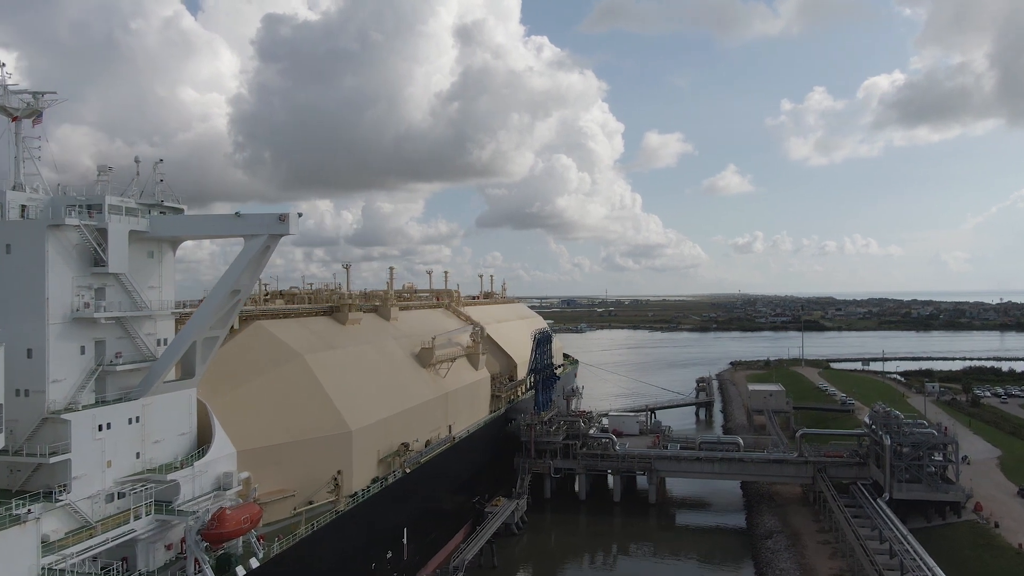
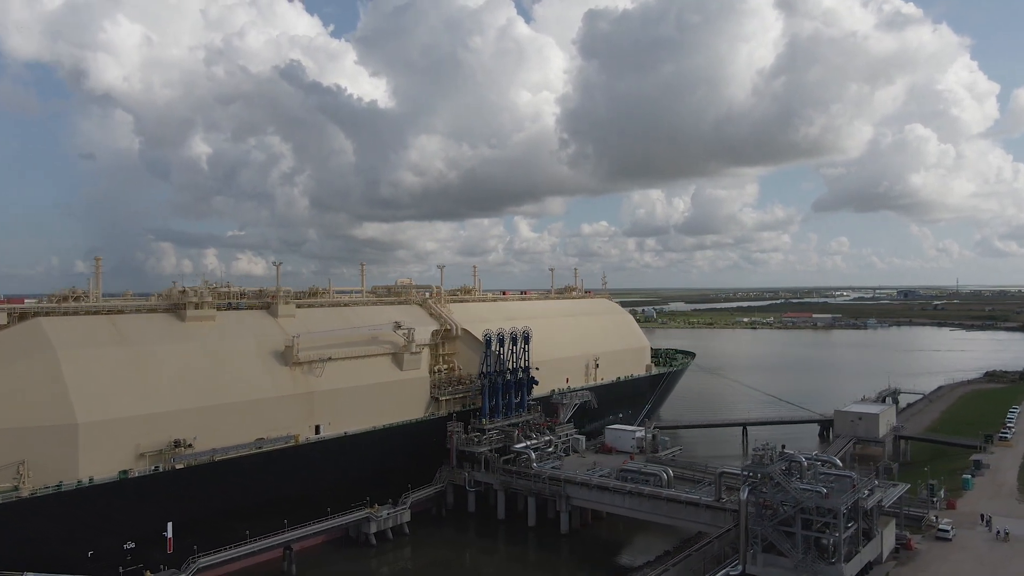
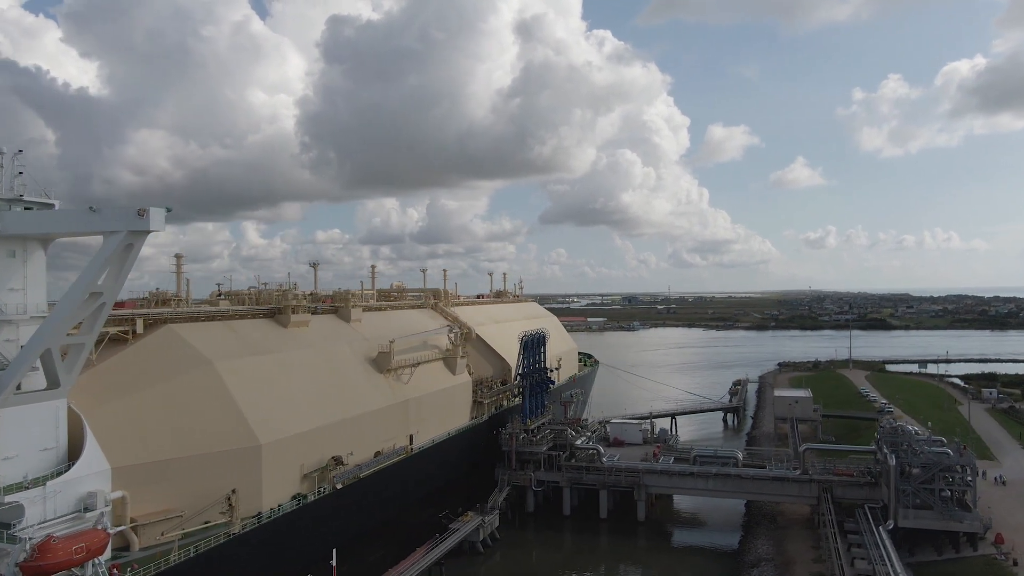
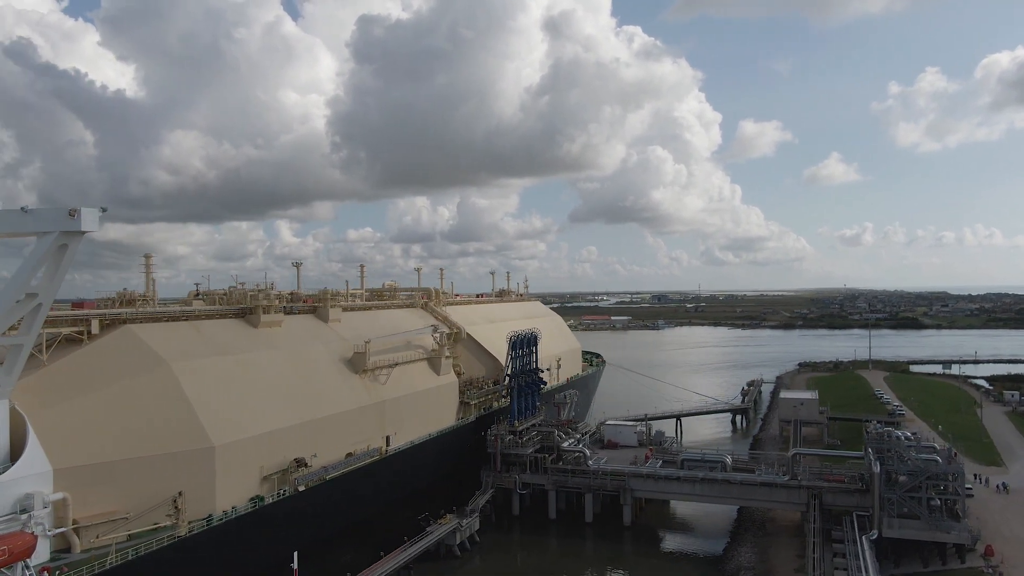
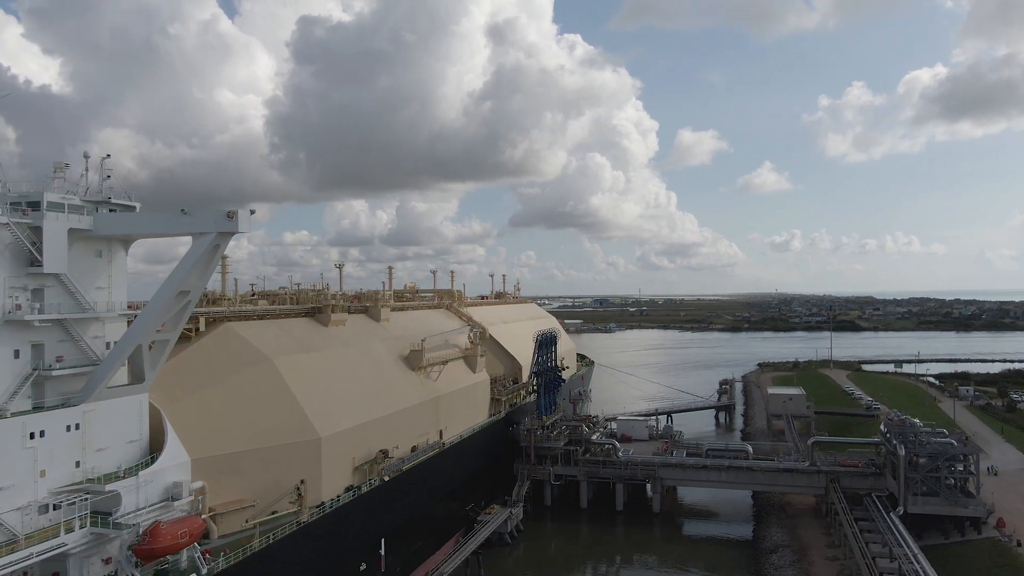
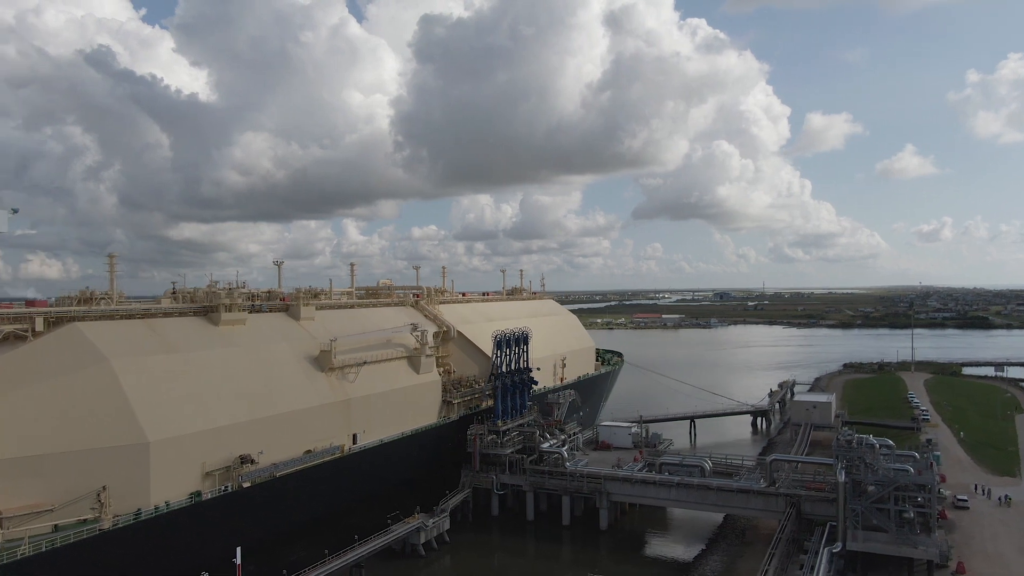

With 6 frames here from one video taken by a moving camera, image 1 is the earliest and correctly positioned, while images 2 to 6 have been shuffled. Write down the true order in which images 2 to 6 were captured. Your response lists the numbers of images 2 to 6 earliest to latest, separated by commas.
5, 3, 4, 6, 2
